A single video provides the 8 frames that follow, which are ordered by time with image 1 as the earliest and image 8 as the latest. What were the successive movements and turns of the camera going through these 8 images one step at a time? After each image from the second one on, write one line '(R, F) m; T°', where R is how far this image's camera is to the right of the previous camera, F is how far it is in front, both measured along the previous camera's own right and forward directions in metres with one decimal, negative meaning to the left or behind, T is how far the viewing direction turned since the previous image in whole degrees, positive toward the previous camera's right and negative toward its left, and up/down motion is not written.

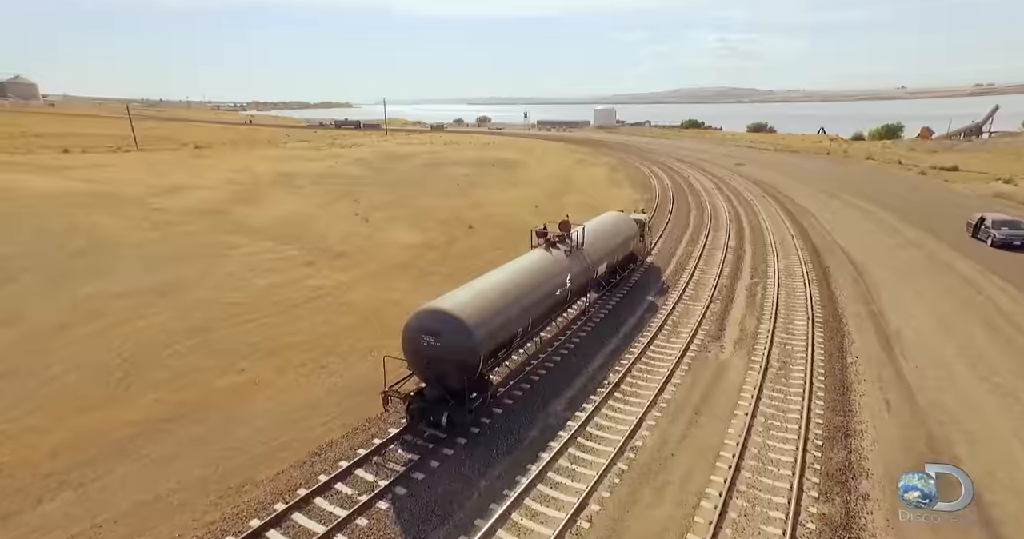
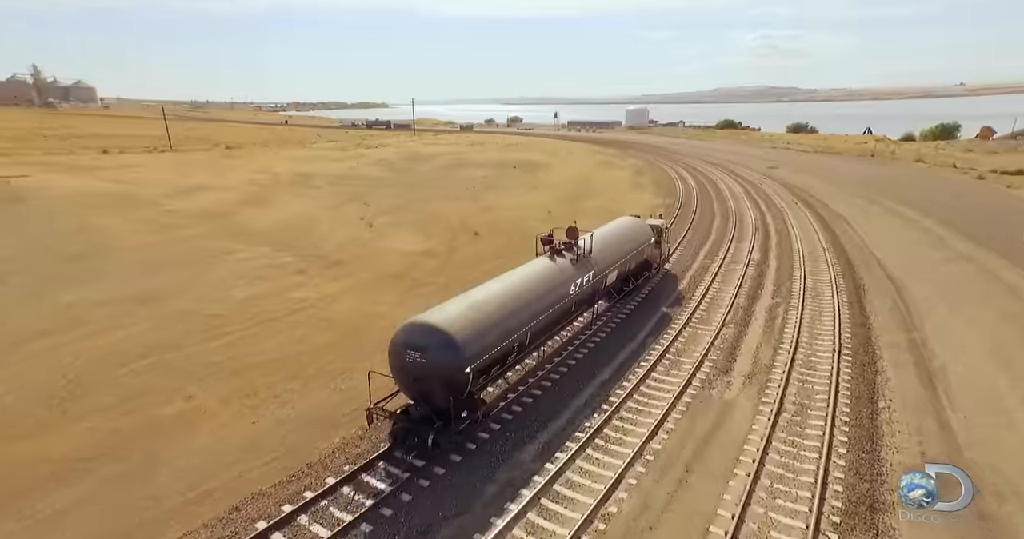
(+1.7, +2.2) m; -3°
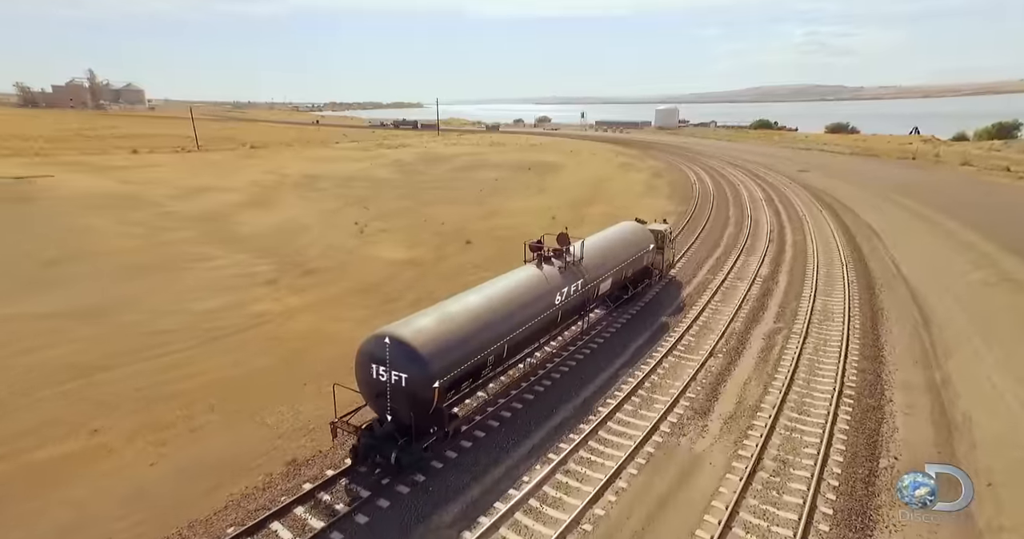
(+2.3, +2.1) m; -3°
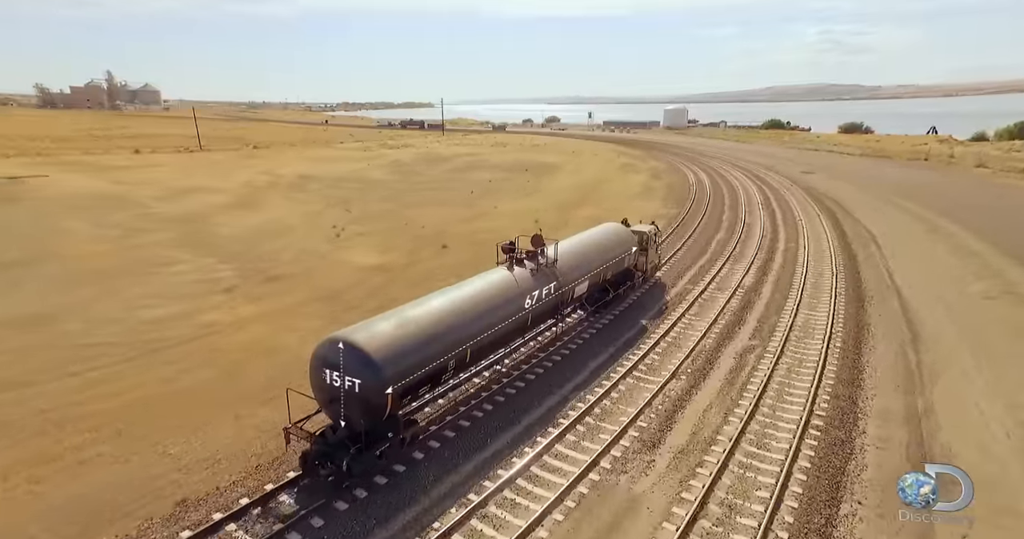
(+2.0, +1.4) m; -1°
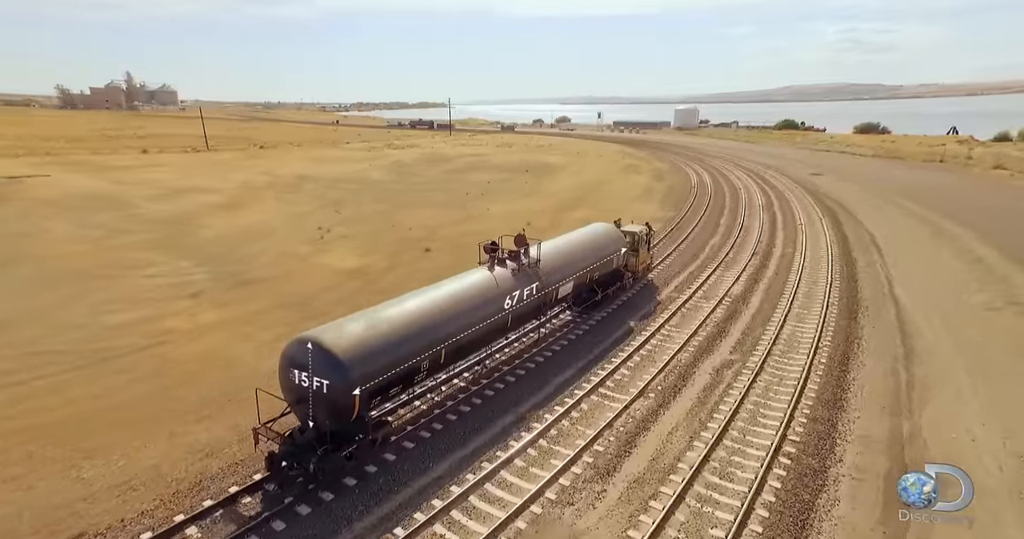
(+1.6, +1.0) m; -1°
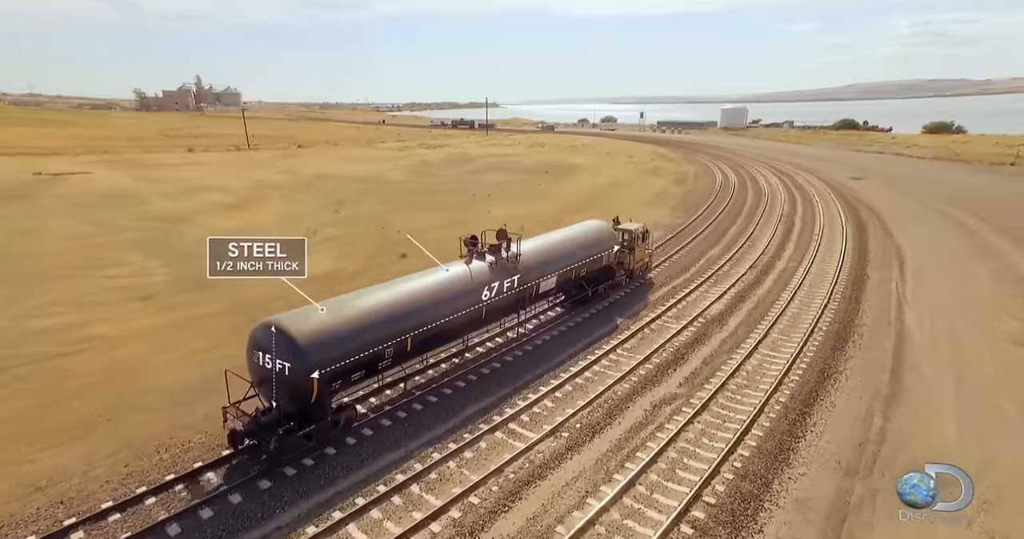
(+3.9, +2.0) m; -5°
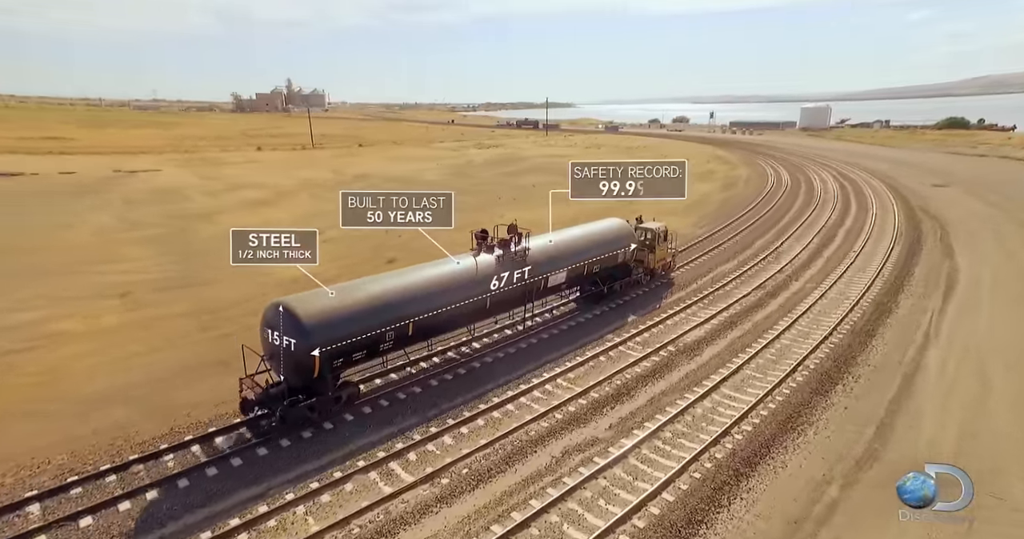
(+4.3, +2.0) m; -7°
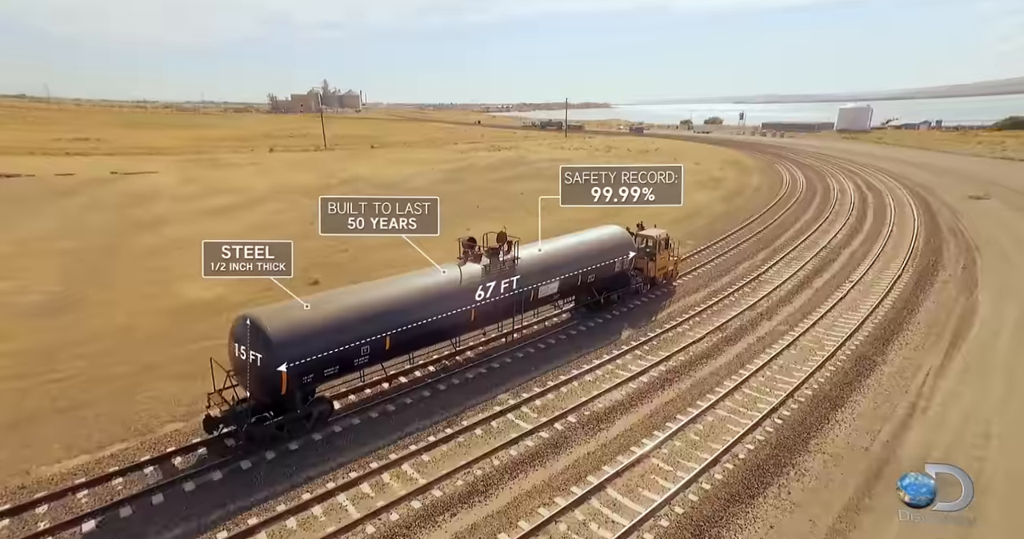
(+4.8, +4.0) m; -3°
